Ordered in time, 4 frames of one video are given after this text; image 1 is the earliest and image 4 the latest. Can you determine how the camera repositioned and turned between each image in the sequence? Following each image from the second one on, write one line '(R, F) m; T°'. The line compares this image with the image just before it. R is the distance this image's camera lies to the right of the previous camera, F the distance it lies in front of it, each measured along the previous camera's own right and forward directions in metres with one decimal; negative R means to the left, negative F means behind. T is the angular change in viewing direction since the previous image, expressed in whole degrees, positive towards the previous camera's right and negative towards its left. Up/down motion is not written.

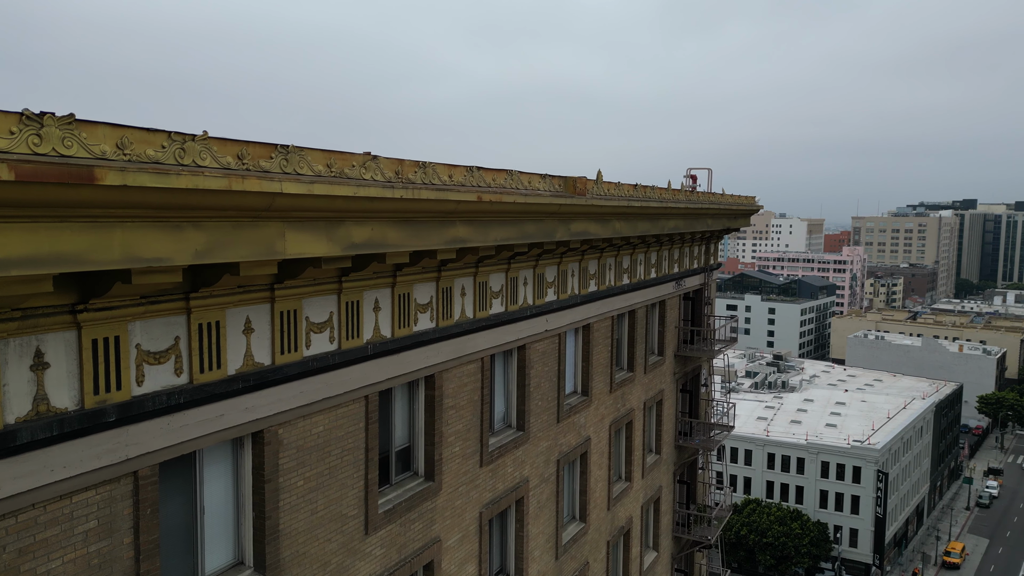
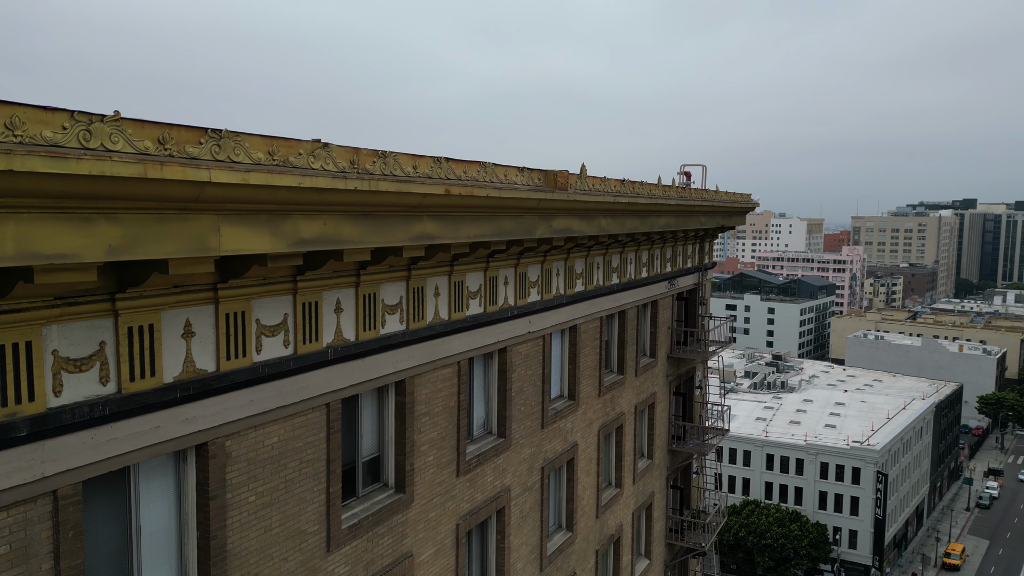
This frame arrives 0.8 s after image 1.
(-0.8, -1.4) m; 0°
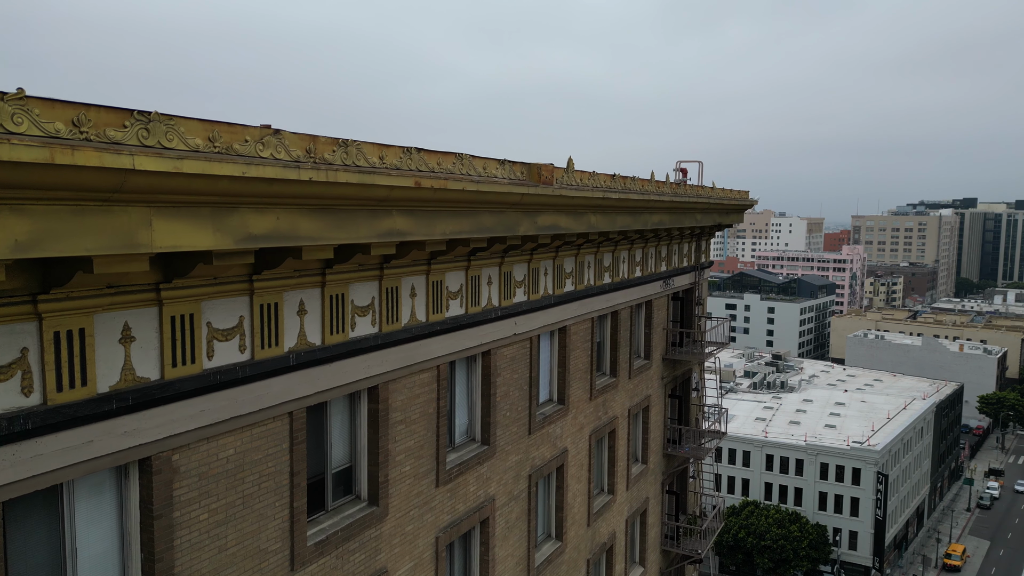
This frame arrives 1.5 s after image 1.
(+0.3, +0.7) m; 0°
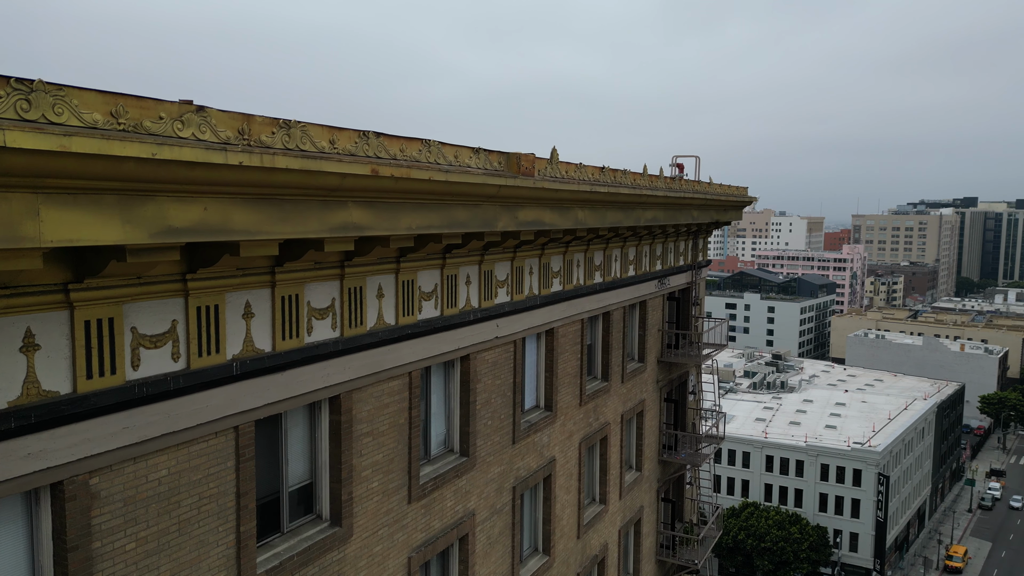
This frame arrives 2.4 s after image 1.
(+0.4, +1.0) m; 0°
